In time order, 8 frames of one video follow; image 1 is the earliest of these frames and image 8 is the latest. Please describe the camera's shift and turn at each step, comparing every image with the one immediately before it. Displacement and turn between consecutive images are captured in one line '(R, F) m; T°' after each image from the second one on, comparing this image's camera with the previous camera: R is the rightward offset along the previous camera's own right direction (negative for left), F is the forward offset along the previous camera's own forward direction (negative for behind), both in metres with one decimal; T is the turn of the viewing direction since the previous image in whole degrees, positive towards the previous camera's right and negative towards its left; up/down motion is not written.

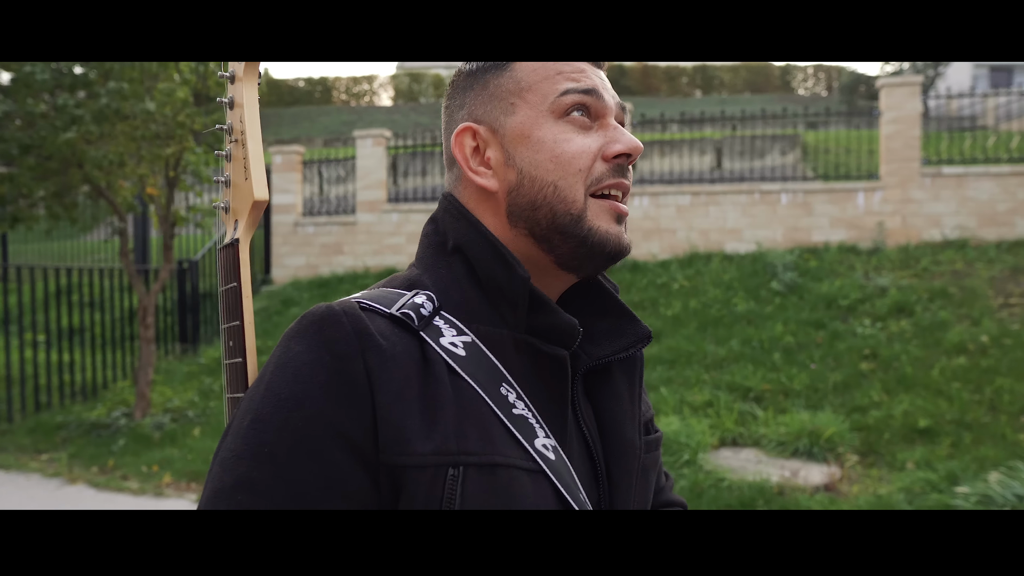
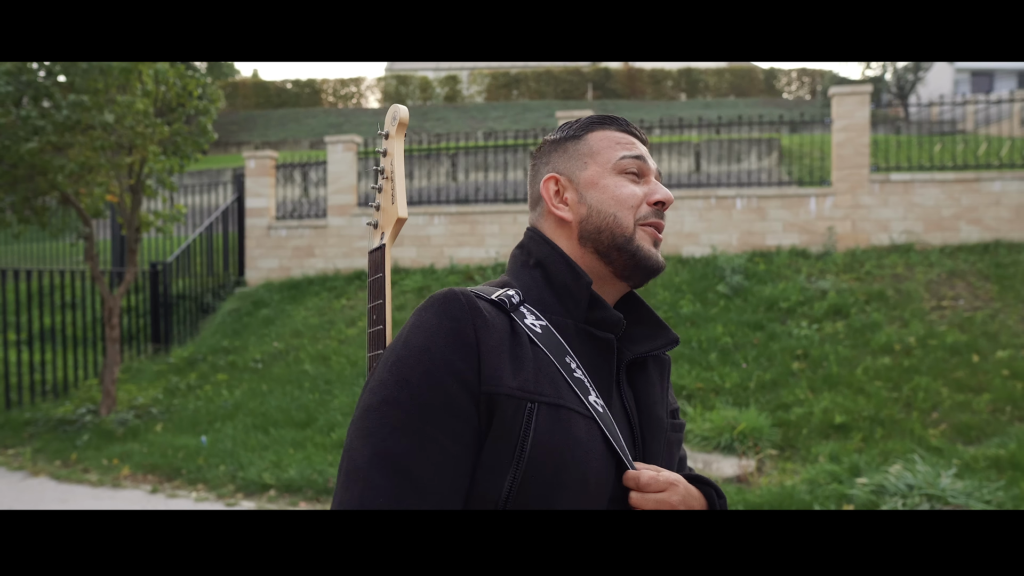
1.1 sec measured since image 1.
(+0.5, -0.4) m; 0°
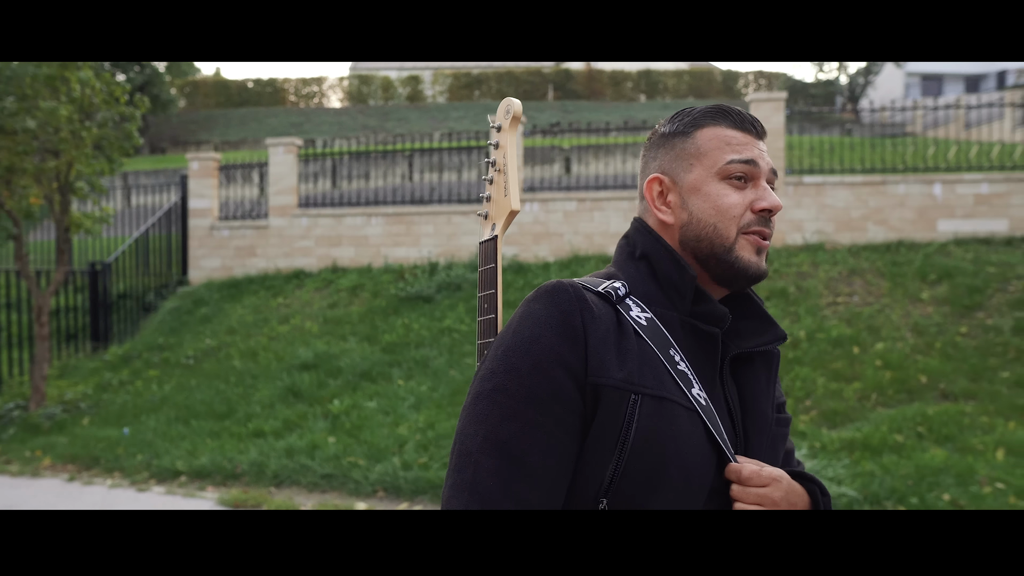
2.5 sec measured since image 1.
(+0.7, -0.5) m; +2°
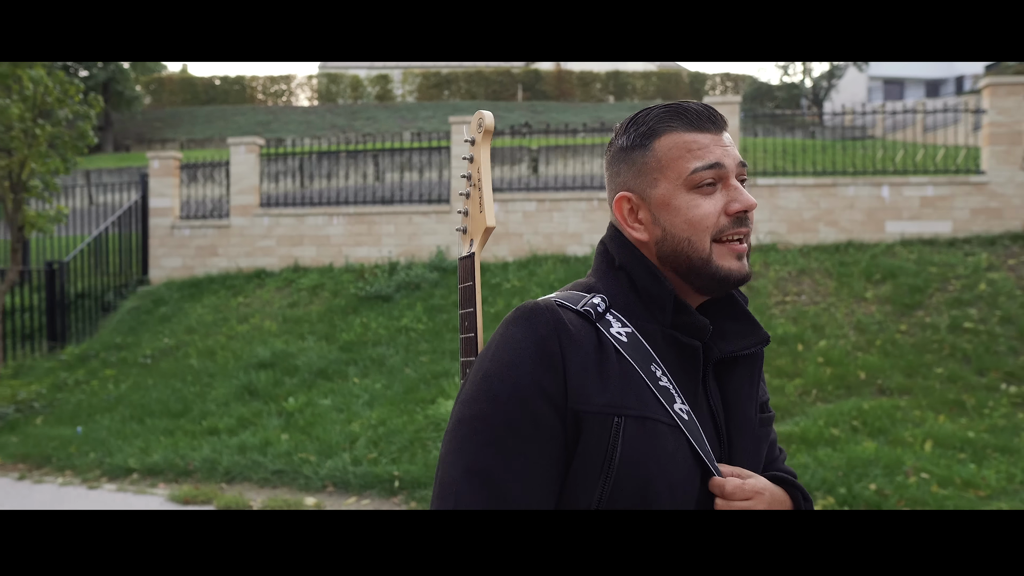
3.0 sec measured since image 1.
(+0.2, -0.2) m; +2°
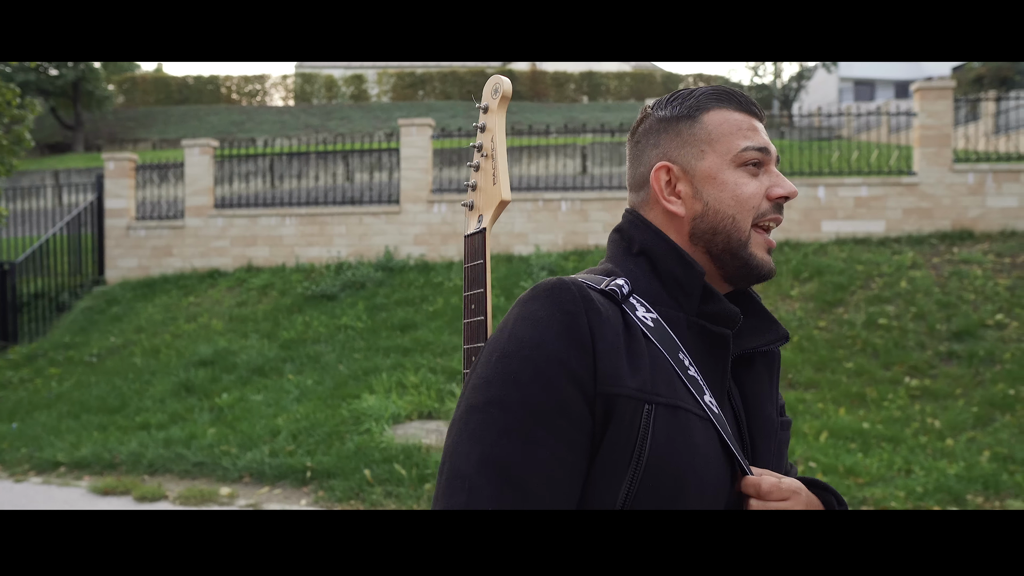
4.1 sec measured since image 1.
(+0.6, -0.3) m; +1°
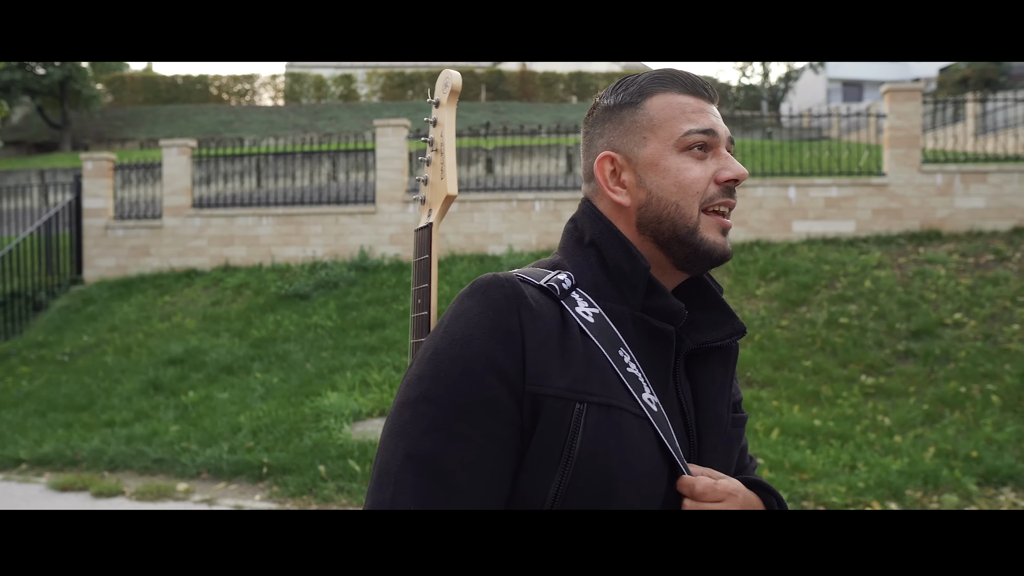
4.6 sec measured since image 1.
(+0.3, -0.1) m; 0°
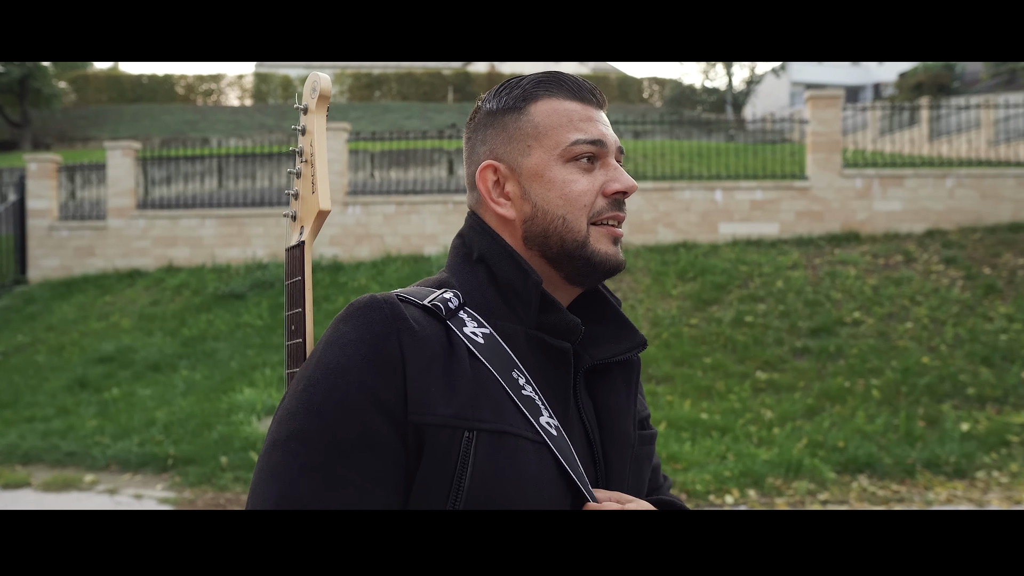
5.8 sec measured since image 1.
(+0.7, -0.4) m; +1°
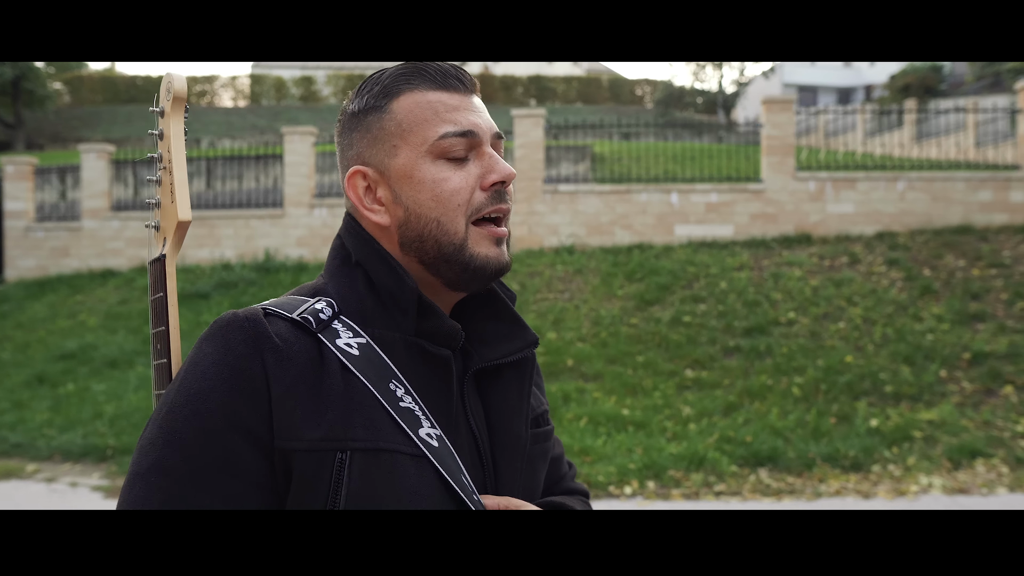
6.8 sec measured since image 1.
(+0.8, -0.3) m; 0°
